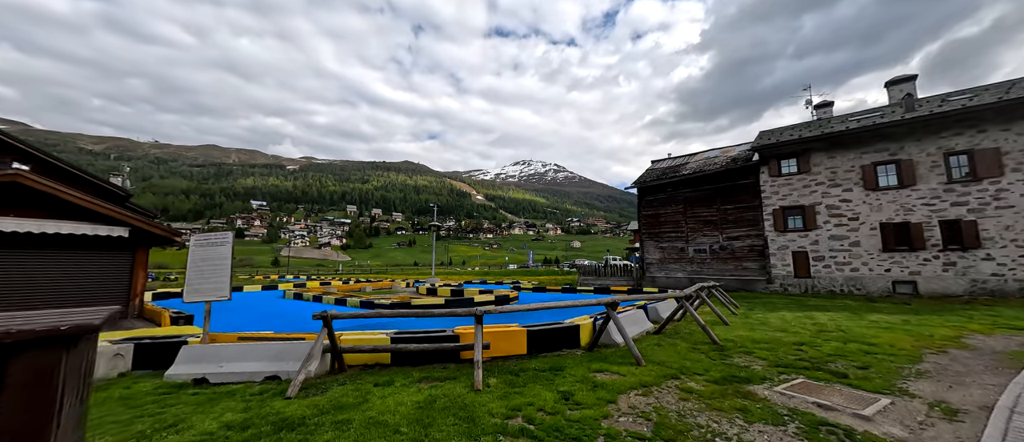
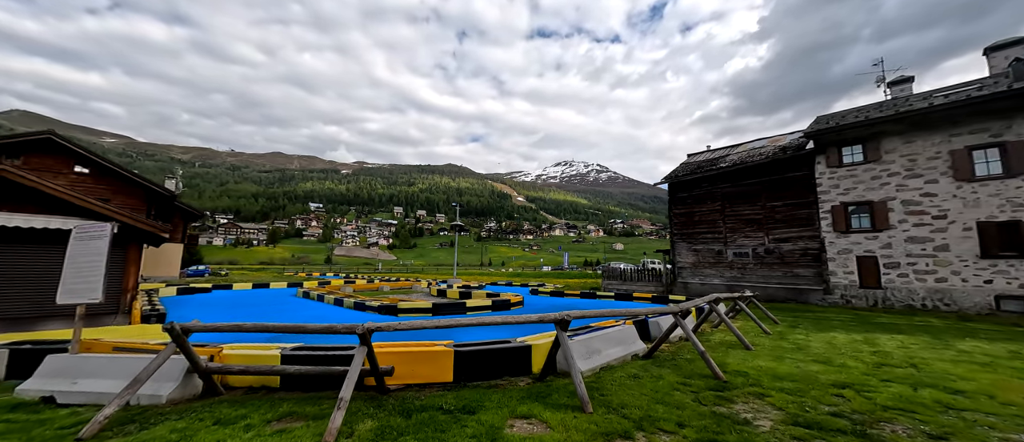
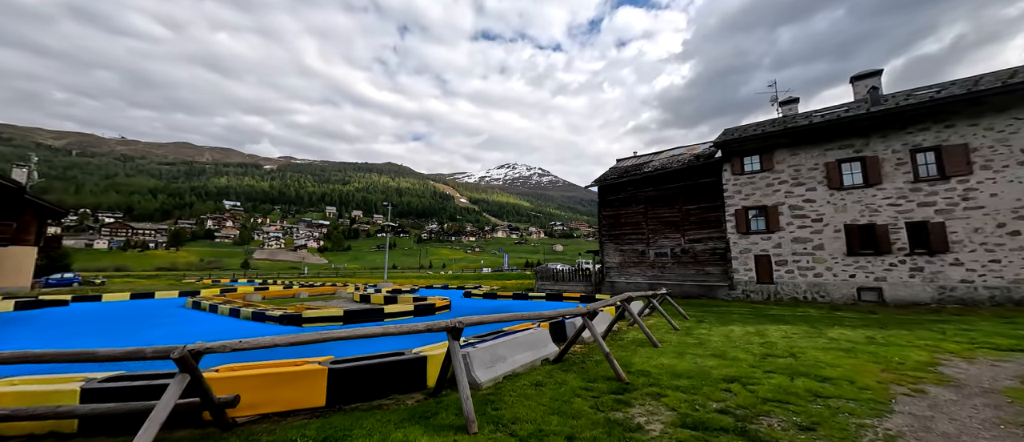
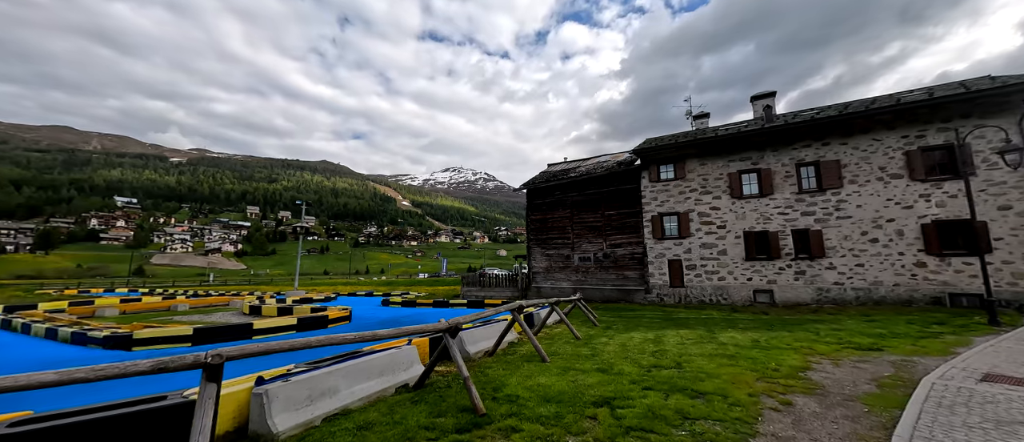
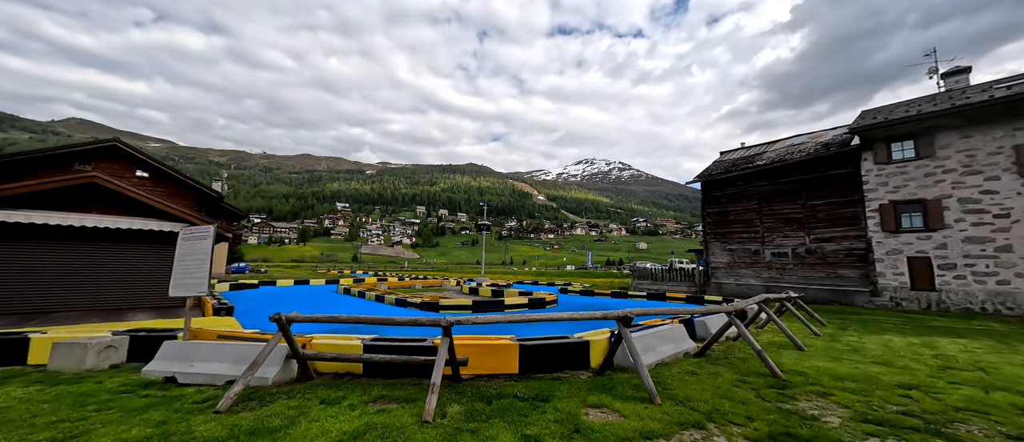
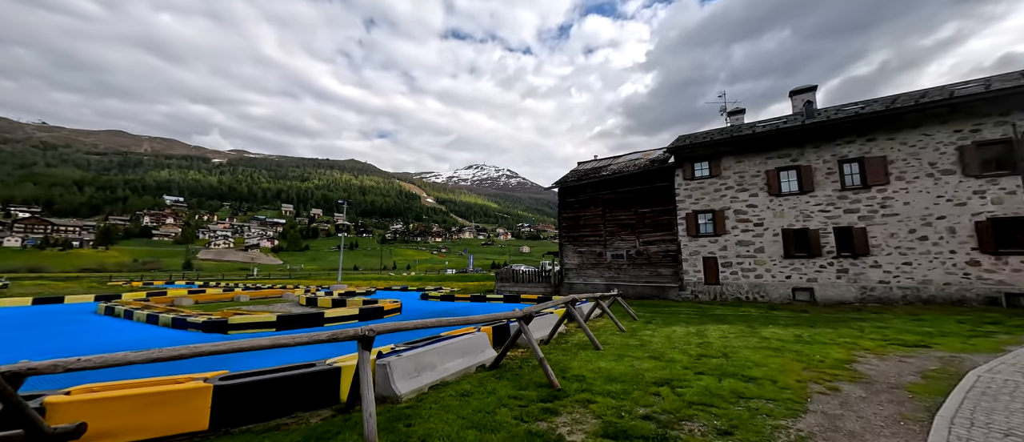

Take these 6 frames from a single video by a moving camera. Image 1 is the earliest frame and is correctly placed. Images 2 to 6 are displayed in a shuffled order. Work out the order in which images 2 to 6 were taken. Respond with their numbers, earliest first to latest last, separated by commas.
5, 2, 3, 6, 4
